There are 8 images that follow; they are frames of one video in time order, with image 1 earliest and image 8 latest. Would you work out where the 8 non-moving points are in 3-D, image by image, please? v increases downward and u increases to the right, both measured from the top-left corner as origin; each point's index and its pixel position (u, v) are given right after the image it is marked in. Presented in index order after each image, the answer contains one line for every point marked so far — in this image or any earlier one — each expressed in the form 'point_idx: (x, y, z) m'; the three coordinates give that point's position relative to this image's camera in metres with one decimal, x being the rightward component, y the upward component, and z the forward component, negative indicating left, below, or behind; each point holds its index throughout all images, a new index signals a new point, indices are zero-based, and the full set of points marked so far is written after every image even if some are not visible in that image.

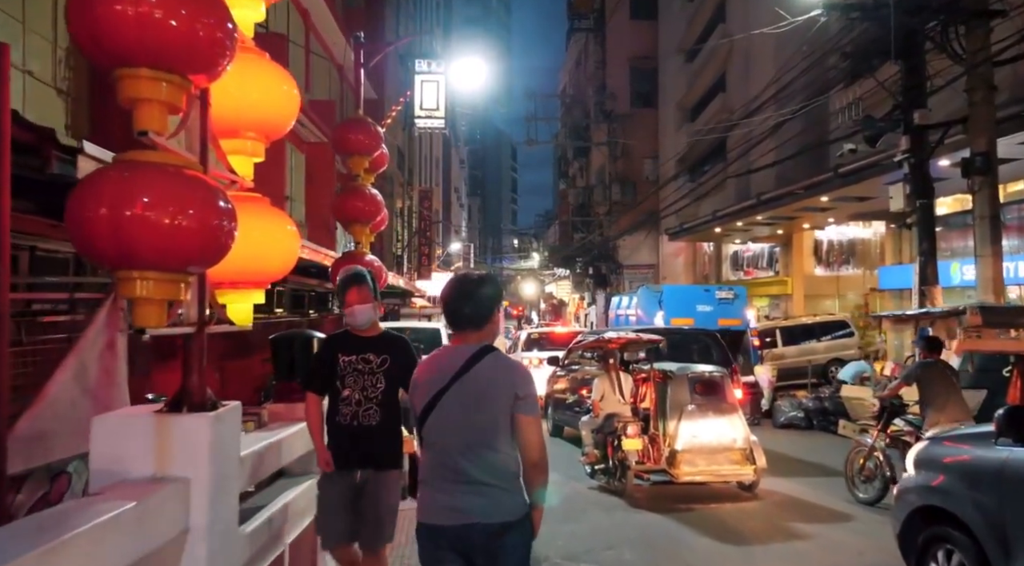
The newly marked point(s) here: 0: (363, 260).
0: (-1.3, +0.2, +7.1) m
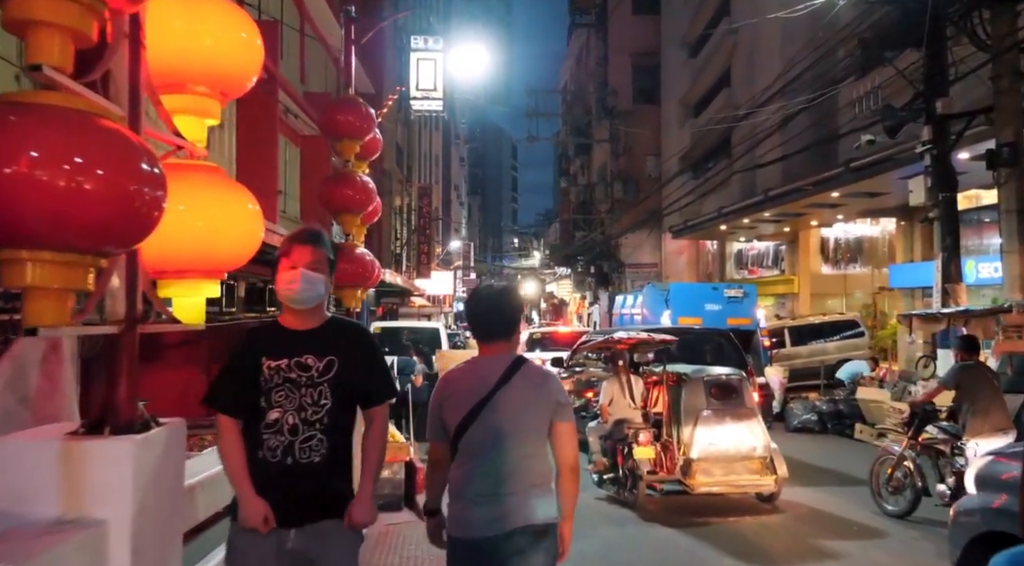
0: (-1.3, +0.3, +6.5) m
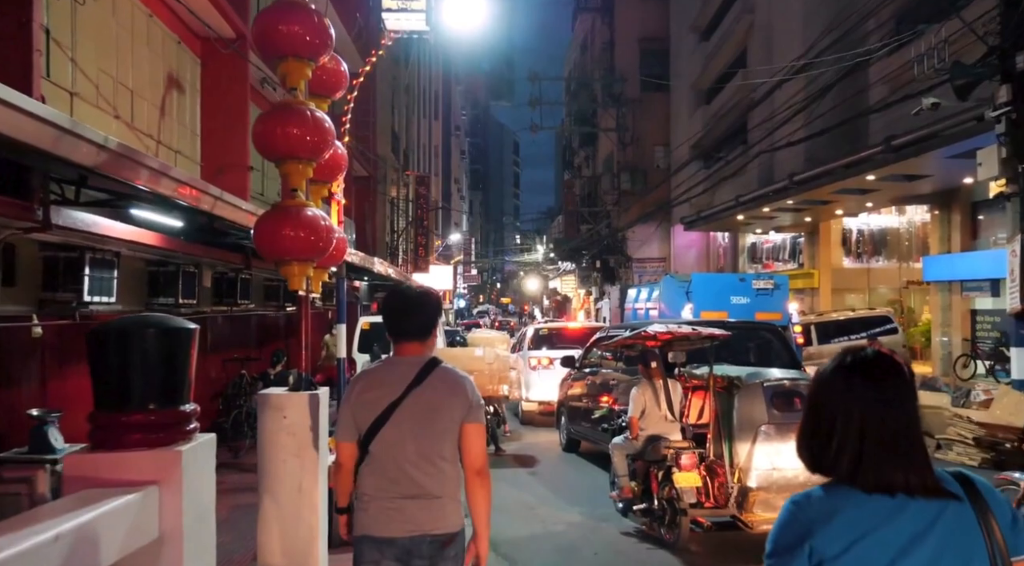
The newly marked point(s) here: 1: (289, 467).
0: (-1.3, +0.4, +4.8) m
1: (-1.4, -1.2, +5.1) m
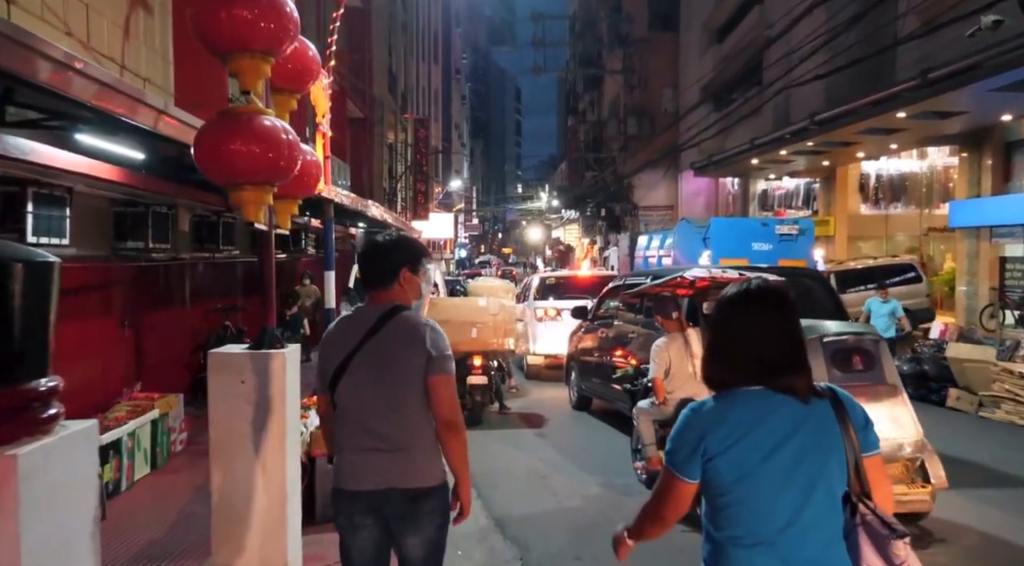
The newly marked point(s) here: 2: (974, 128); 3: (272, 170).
0: (-1.2, +0.7, +3.7) m
1: (-1.3, -0.8, +4.1) m
2: (+10.8, +3.6, +19.0) m
3: (-1.1, +0.5, +3.7) m
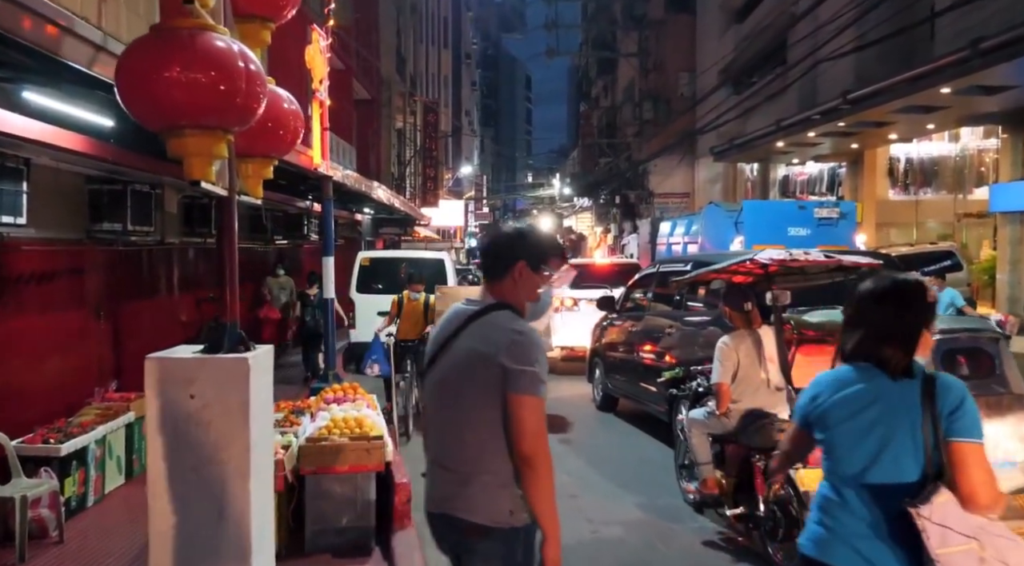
0: (-1.1, +0.8, +2.7) m
1: (-1.2, -0.8, +3.2) m
2: (+11.2, +3.9, +17.8) m
3: (-1.0, +0.6, +2.7) m
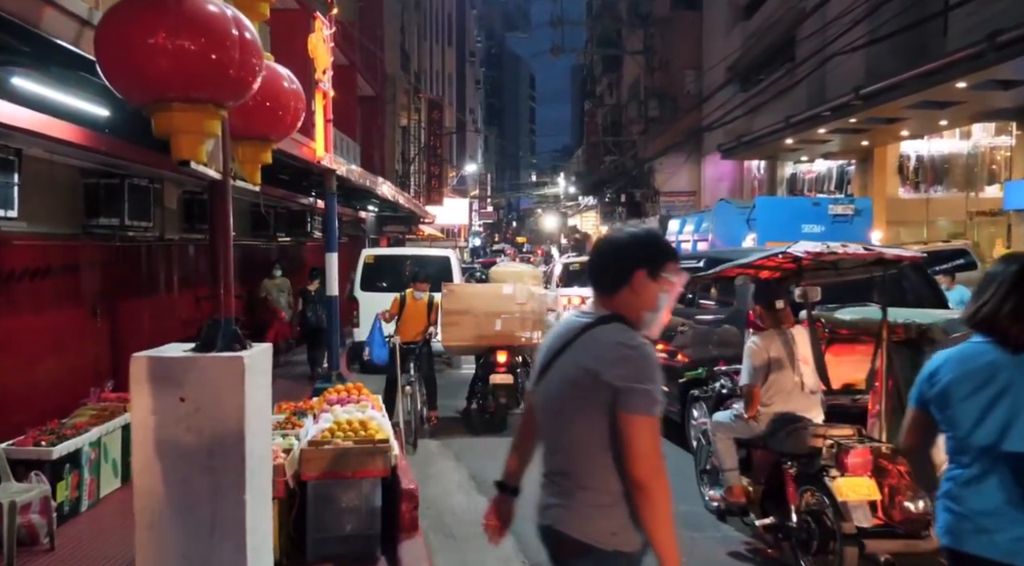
0: (-1.0, +0.8, +2.5) m
1: (-1.1, -0.7, +2.9) m
2: (+11.3, +3.9, +17.5) m
3: (-0.9, +0.6, +2.5) m
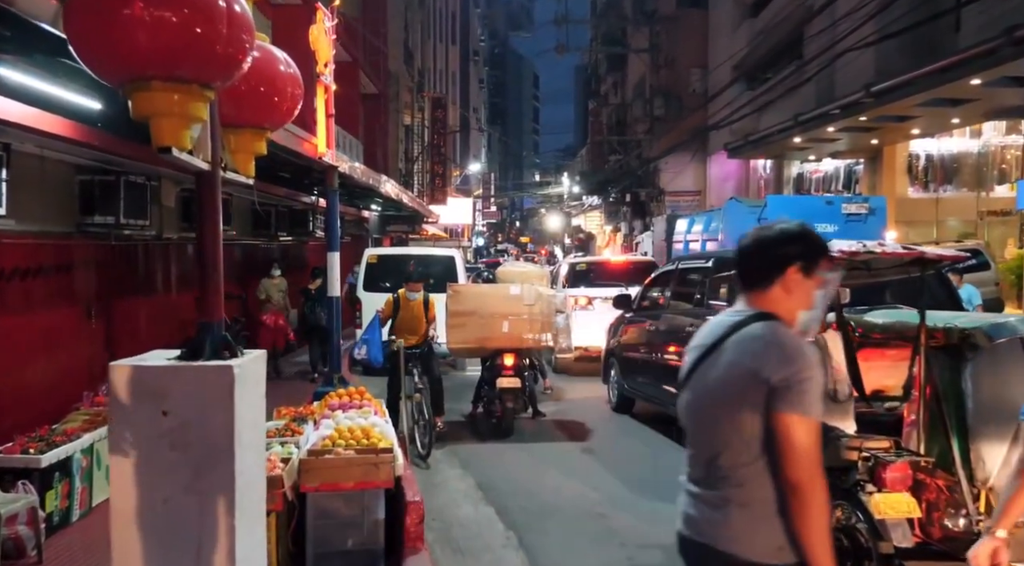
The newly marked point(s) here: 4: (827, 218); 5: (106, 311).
0: (-0.9, +0.8, +2.2) m
1: (-1.1, -0.7, +2.6) m
2: (+11.4, +3.9, +17.2) m
3: (-0.9, +0.6, +2.2) m
4: (+4.9, +1.0, +12.5) m
5: (-4.1, -0.3, +8.2) m
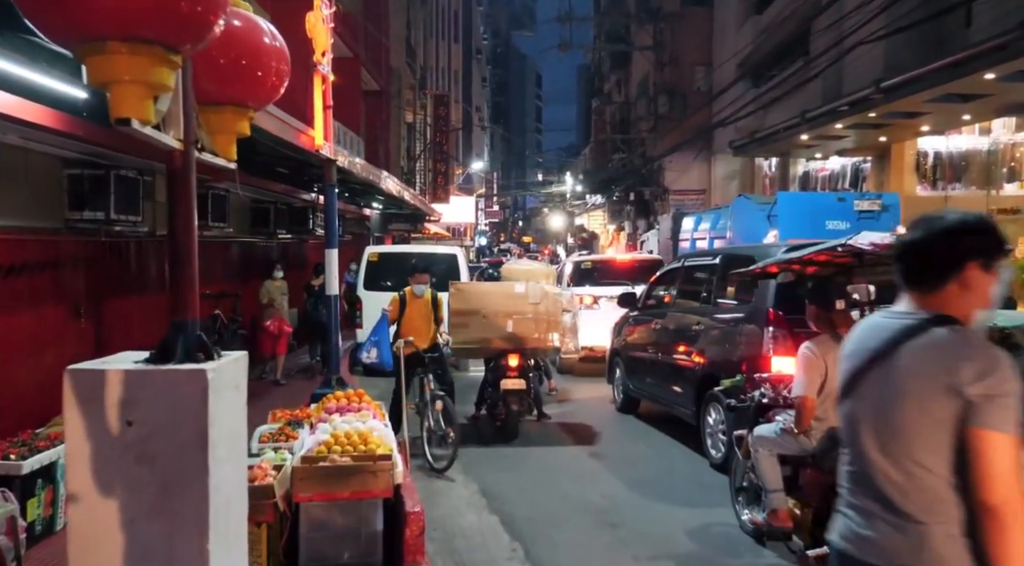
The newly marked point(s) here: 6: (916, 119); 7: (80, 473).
0: (-0.9, +0.8, +1.9) m
1: (-1.0, -0.7, +2.3) m
2: (+11.5, +3.9, +16.9) m
3: (-0.8, +0.6, +1.9) m
4: (+4.9, +1.0, +12.2) m
5: (-4.1, -0.3, +7.9) m
6: (+9.8, +4.0, +19.7) m
7: (-1.2, -0.5, +2.3) m
